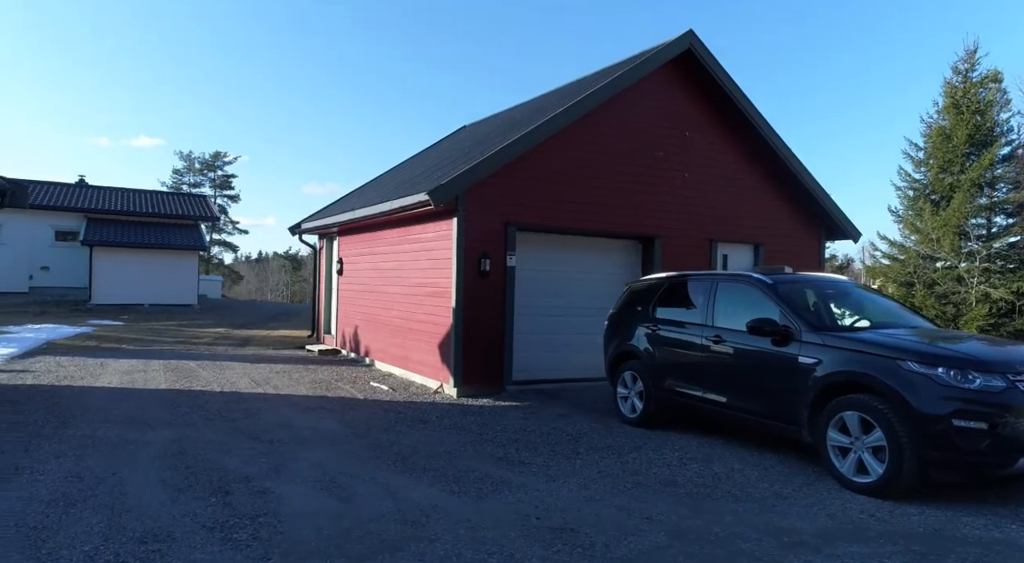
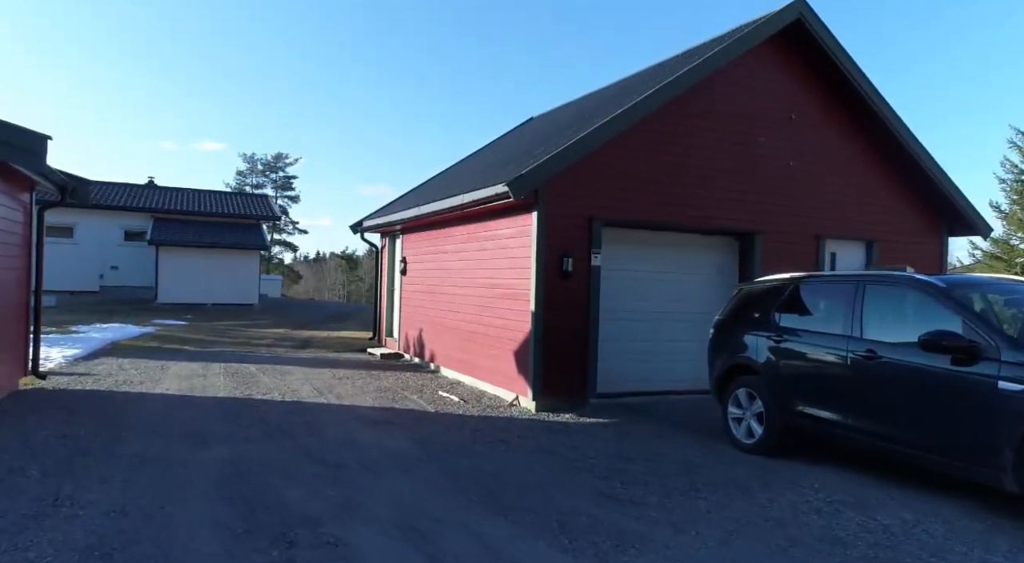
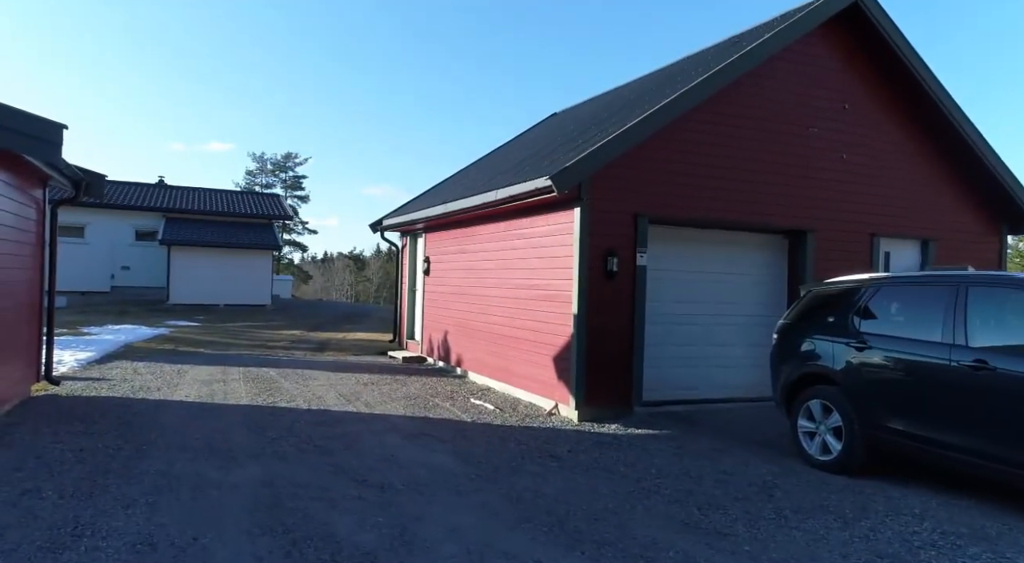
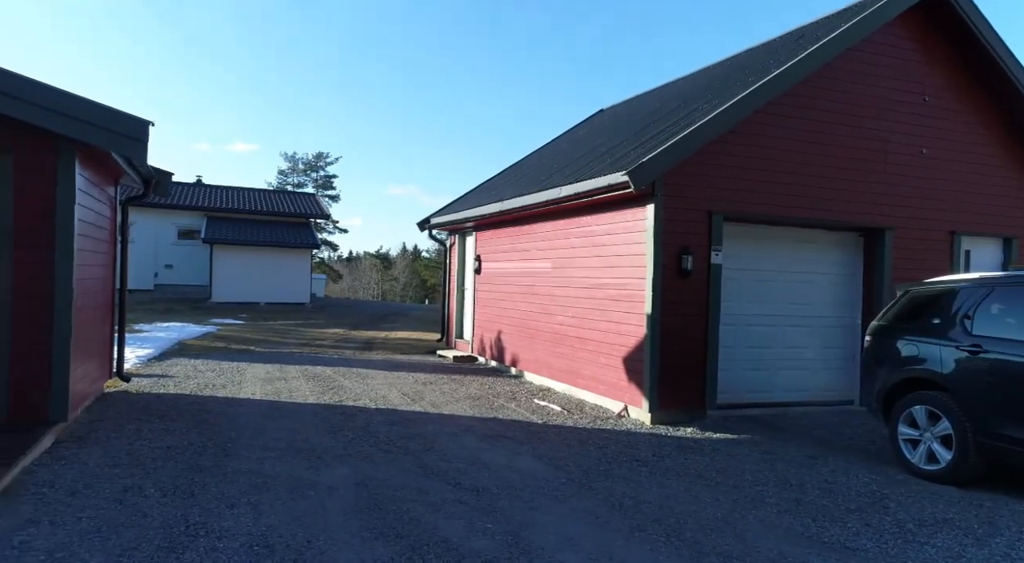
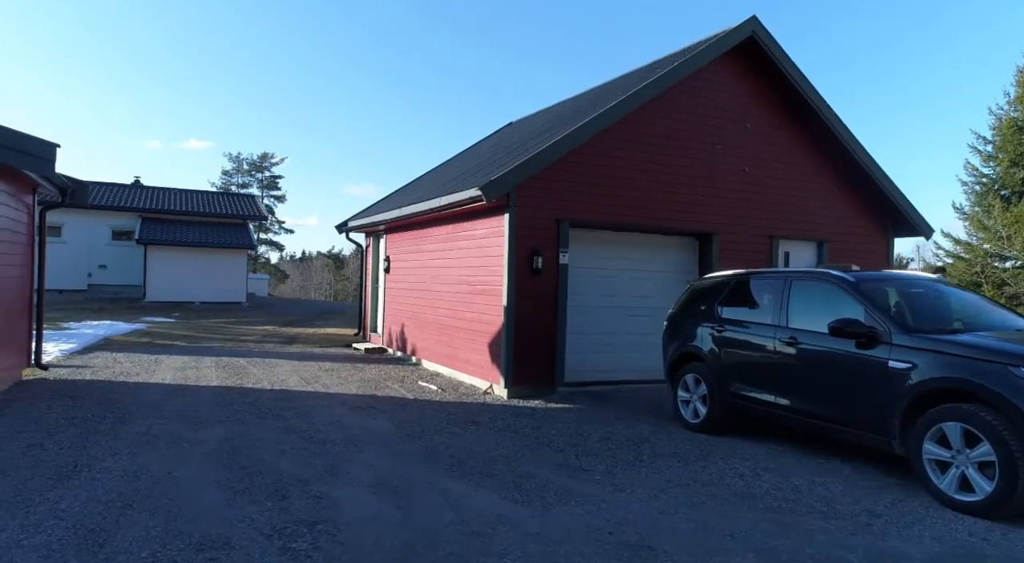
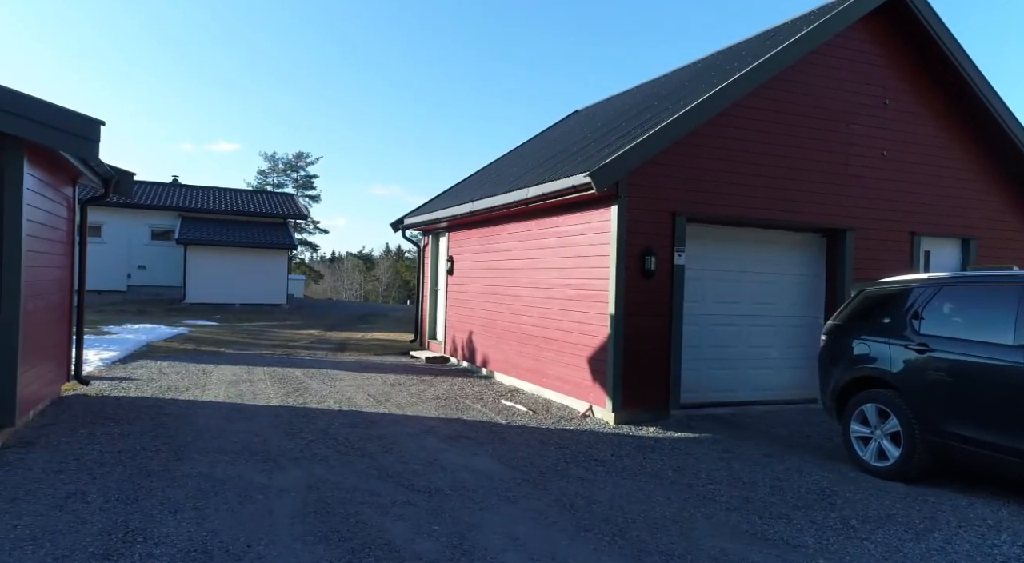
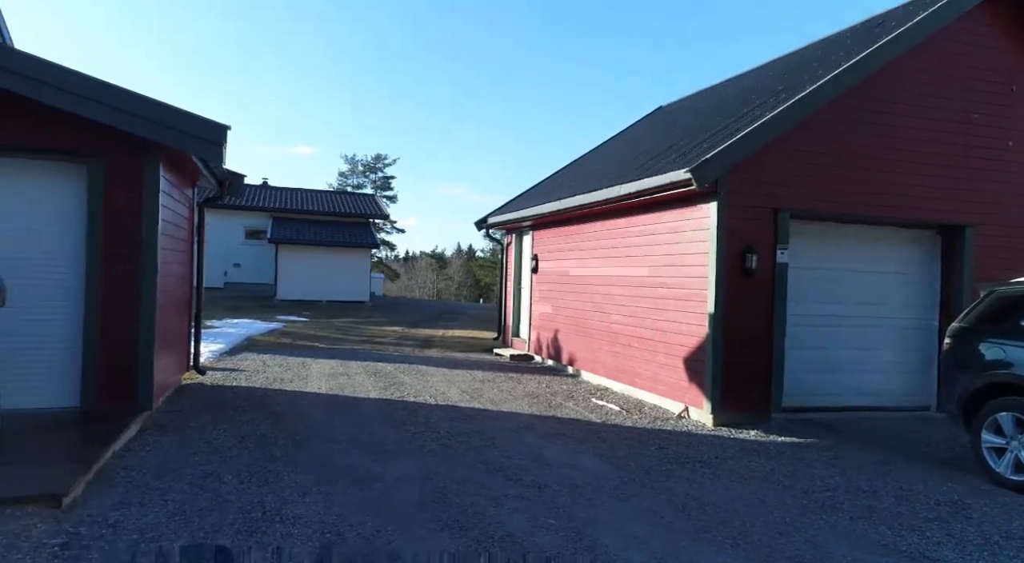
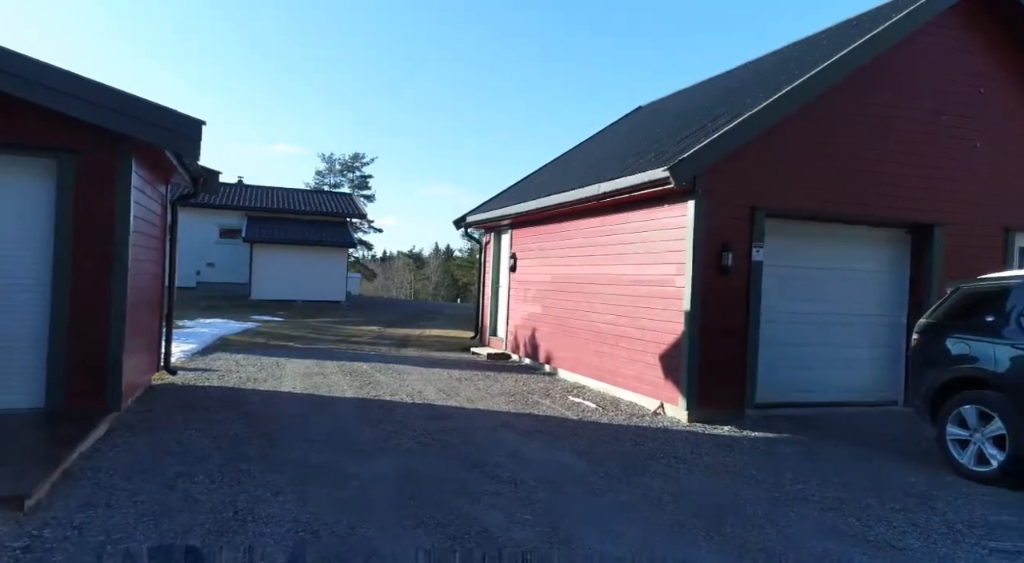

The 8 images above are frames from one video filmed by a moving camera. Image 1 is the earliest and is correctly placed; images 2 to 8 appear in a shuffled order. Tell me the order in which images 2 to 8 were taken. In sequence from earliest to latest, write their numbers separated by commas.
5, 2, 3, 6, 4, 7, 8
